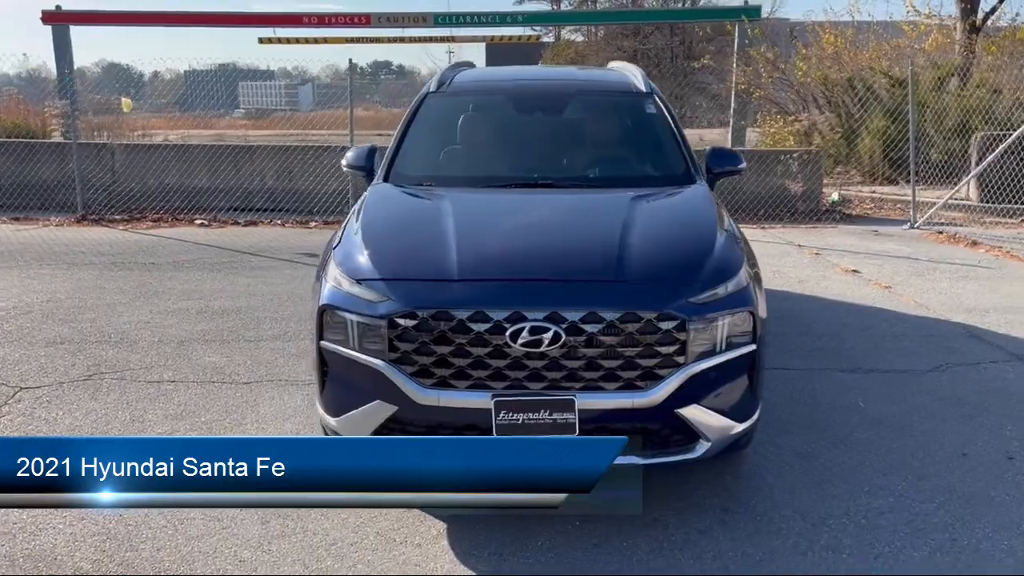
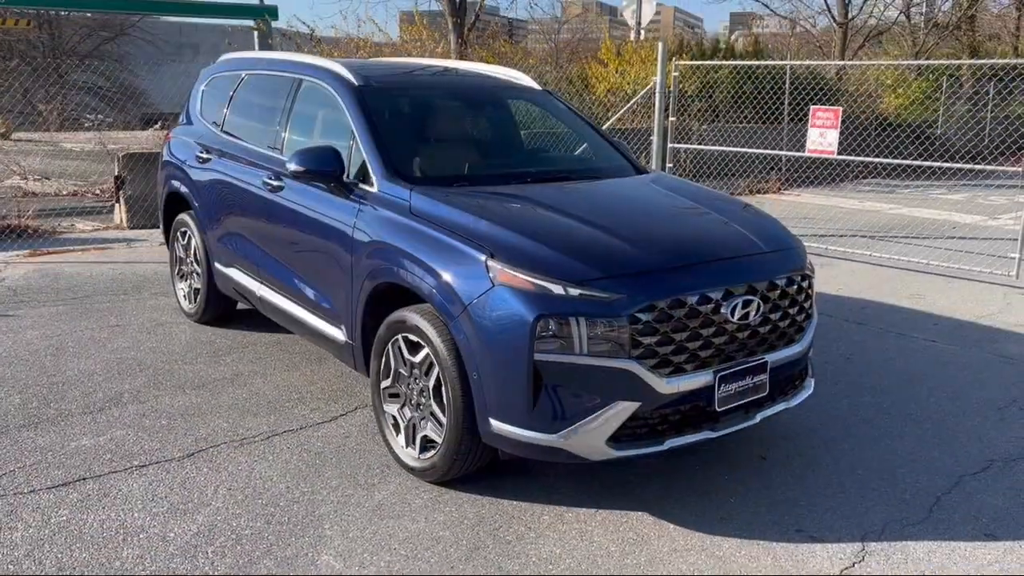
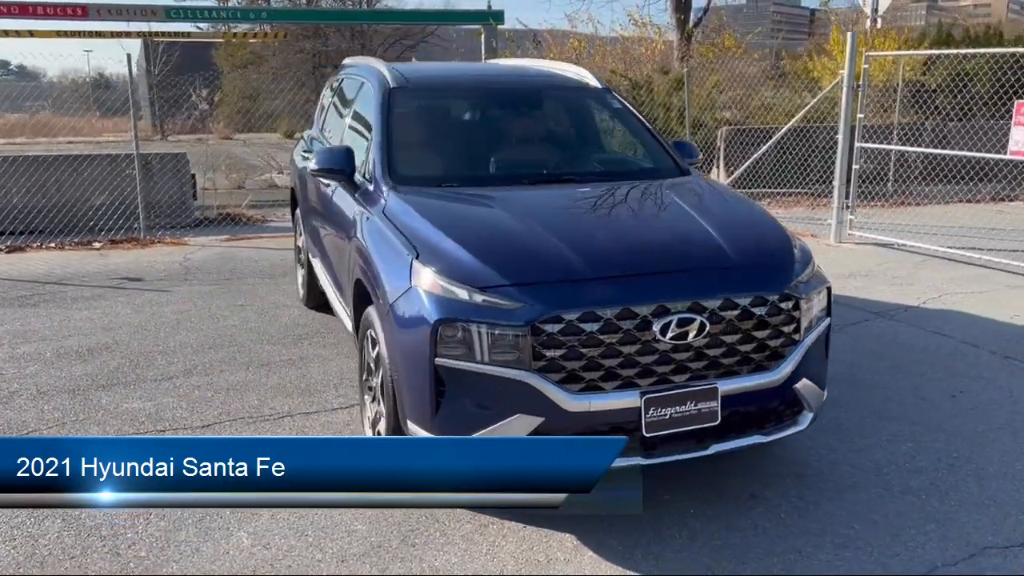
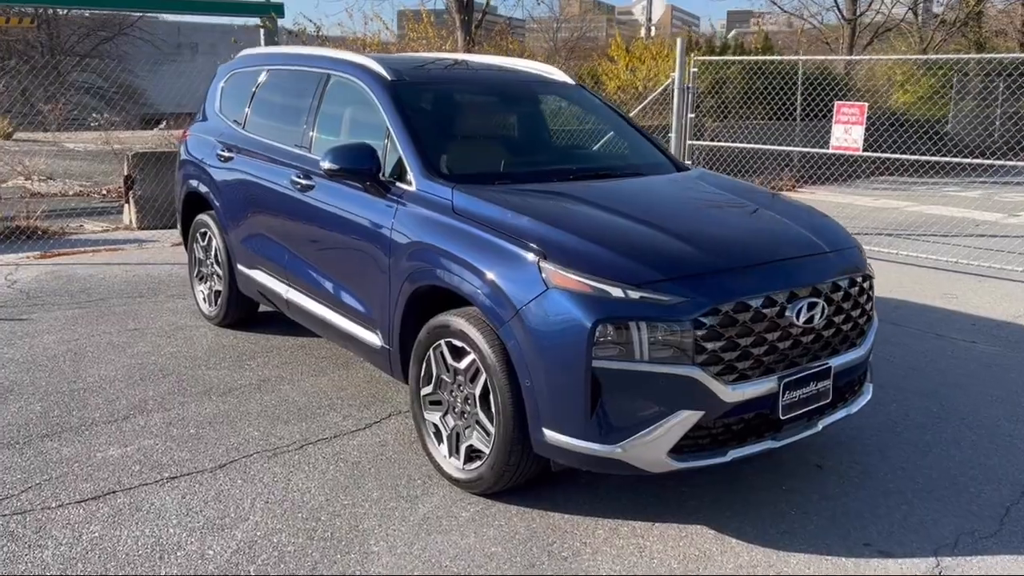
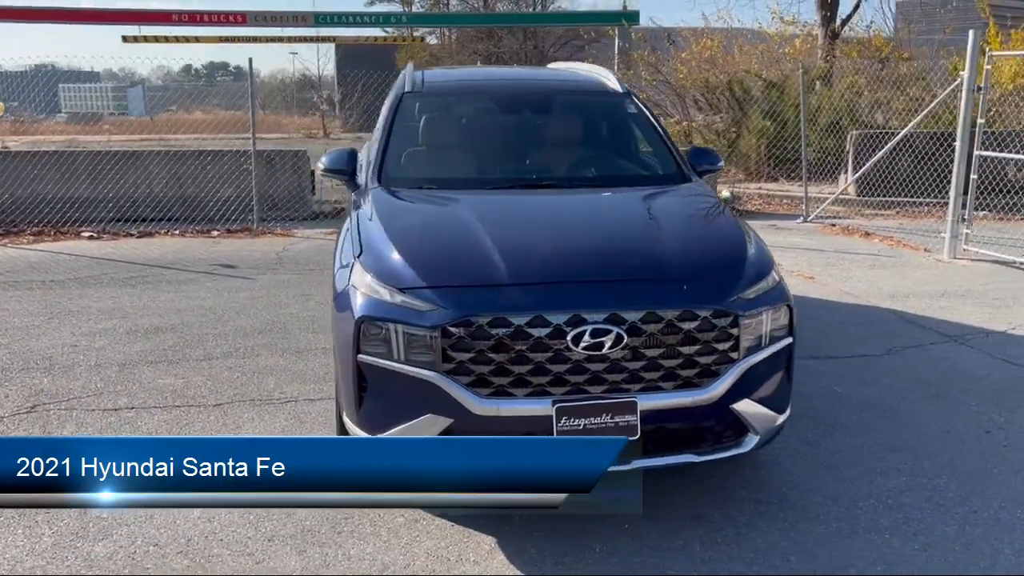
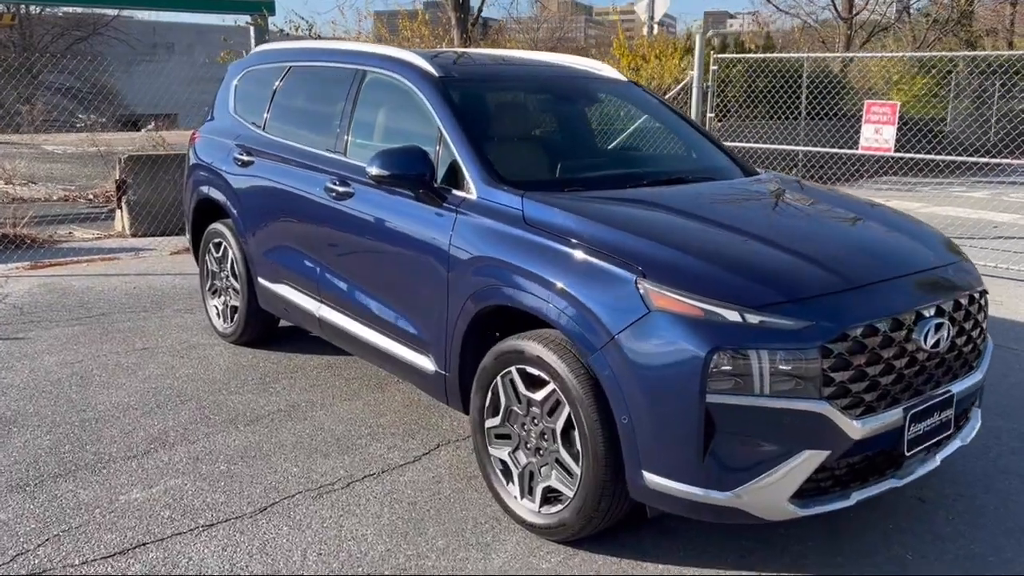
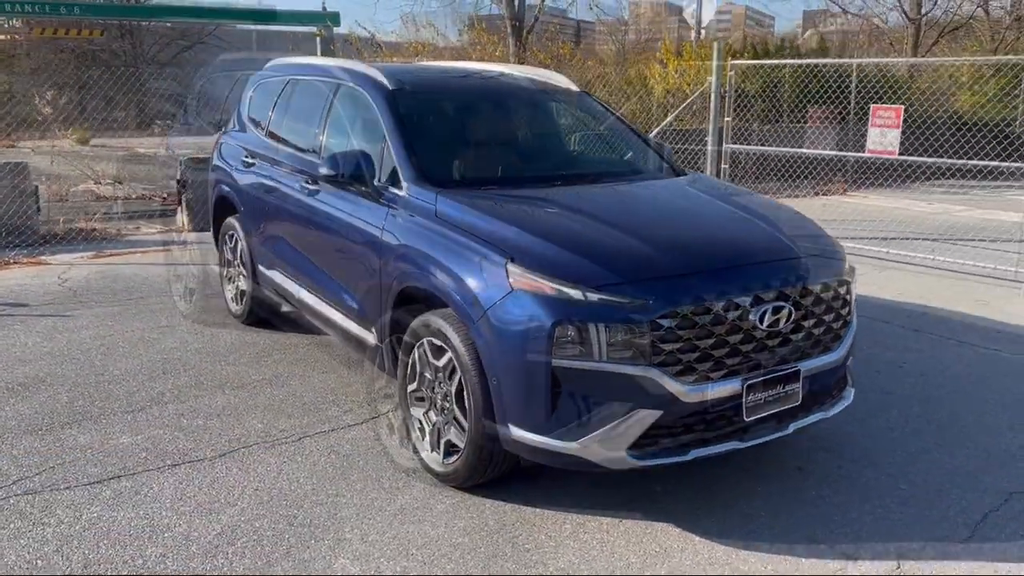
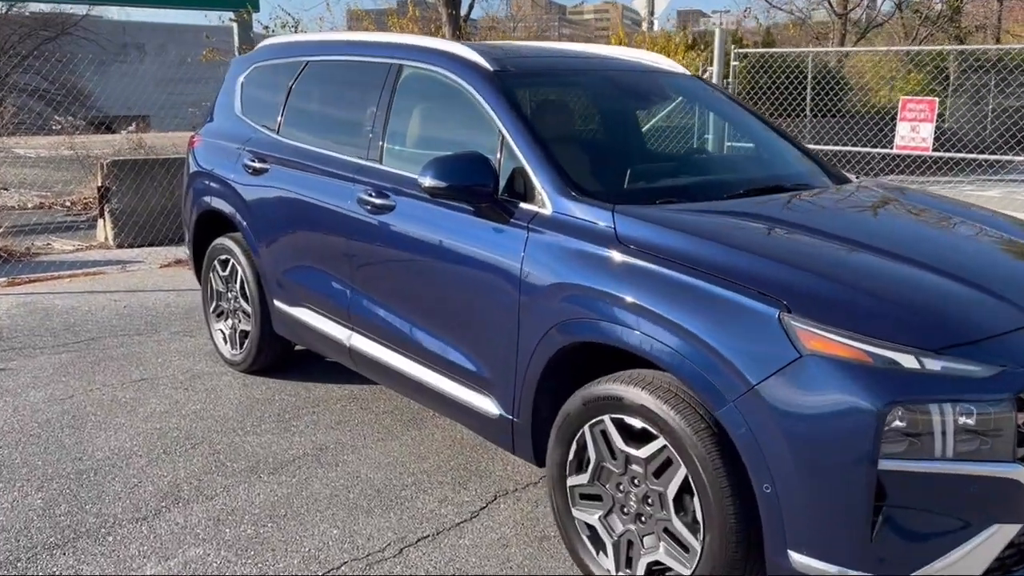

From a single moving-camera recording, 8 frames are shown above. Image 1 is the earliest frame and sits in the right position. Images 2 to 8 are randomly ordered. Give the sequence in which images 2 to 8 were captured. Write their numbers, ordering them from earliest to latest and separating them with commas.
5, 3, 7, 2, 4, 6, 8
